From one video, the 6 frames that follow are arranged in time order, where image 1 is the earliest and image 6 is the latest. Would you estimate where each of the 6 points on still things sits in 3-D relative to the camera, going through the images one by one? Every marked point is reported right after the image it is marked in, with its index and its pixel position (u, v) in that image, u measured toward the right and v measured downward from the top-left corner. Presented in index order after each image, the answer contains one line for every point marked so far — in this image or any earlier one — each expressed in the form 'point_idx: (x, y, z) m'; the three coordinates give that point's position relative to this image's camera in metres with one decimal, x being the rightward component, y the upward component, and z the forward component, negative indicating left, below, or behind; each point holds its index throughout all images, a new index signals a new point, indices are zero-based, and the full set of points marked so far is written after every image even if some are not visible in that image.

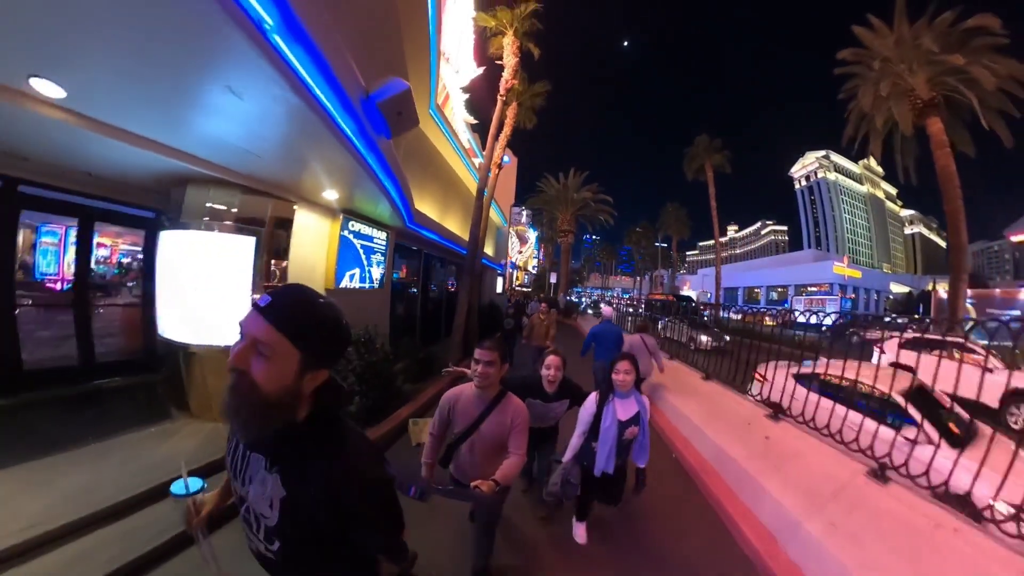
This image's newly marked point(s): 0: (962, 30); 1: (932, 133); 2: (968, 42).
0: (+12.1, +6.9, +13.6) m
1: (+12.1, +4.5, +14.6) m
2: (+12.4, +6.6, +13.7) m
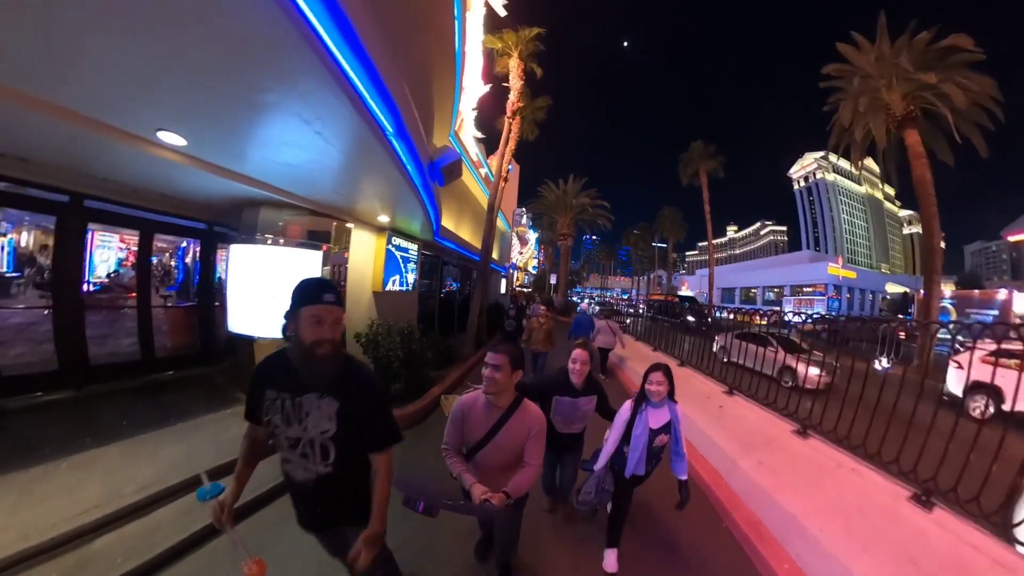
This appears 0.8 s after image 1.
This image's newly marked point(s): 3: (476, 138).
0: (+12.2, +6.8, +14.5) m
1: (+12.2, +4.4, +15.5) m
2: (+12.5, +6.6, +14.6) m
3: (-1.2, +5.1, +17.4) m
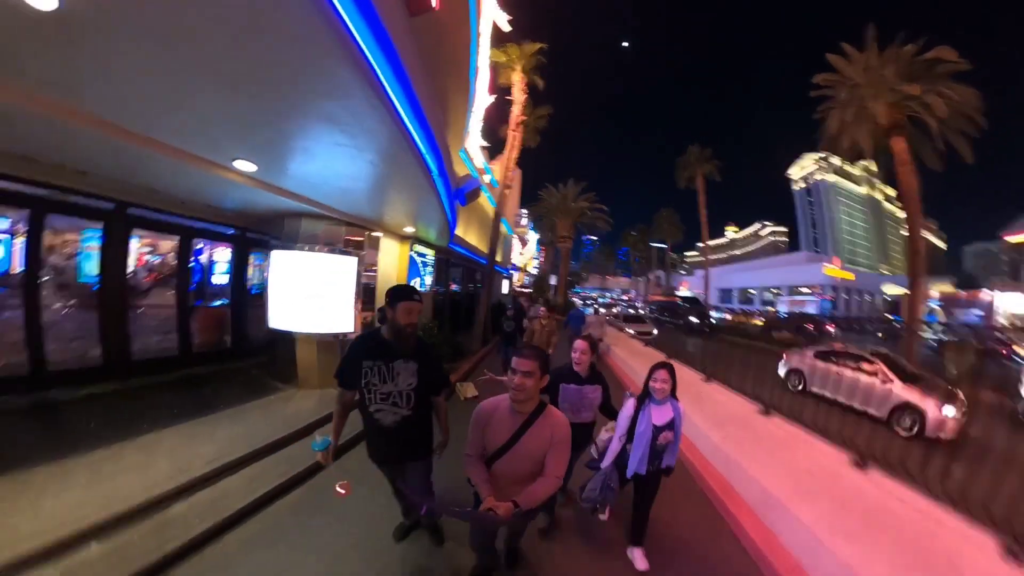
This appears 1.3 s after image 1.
0: (+12.3, +6.8, +15.1) m
1: (+12.3, +4.4, +16.1) m
2: (+12.6, +6.6, +15.2) m
3: (-1.1, +5.1, +18.0) m
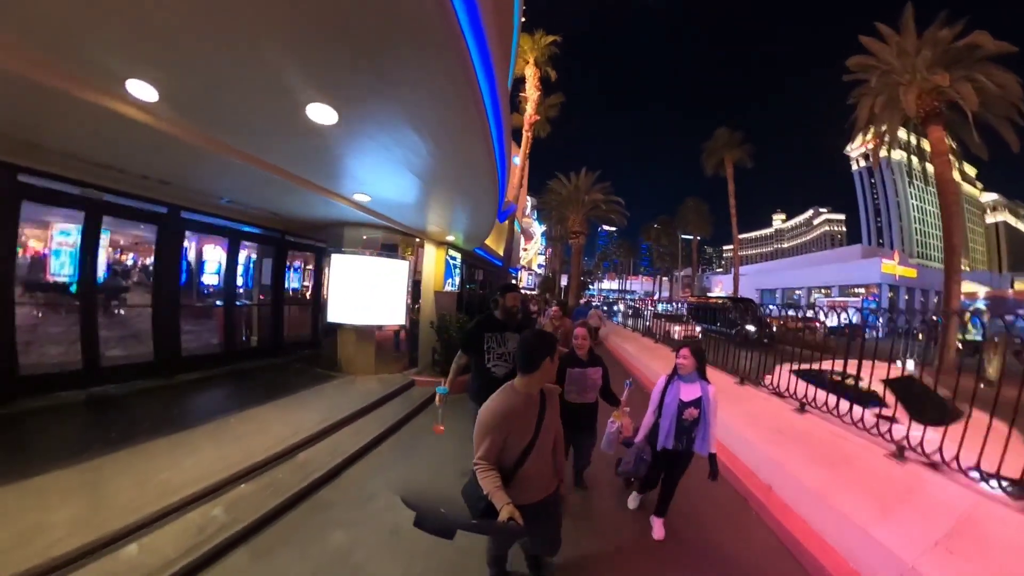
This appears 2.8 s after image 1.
0: (+13.0, +7.1, +14.6) m
1: (+13.1, +4.7, +15.7) m
2: (+13.3, +6.9, +14.7) m
3: (-0.2, +5.4, +18.2) m
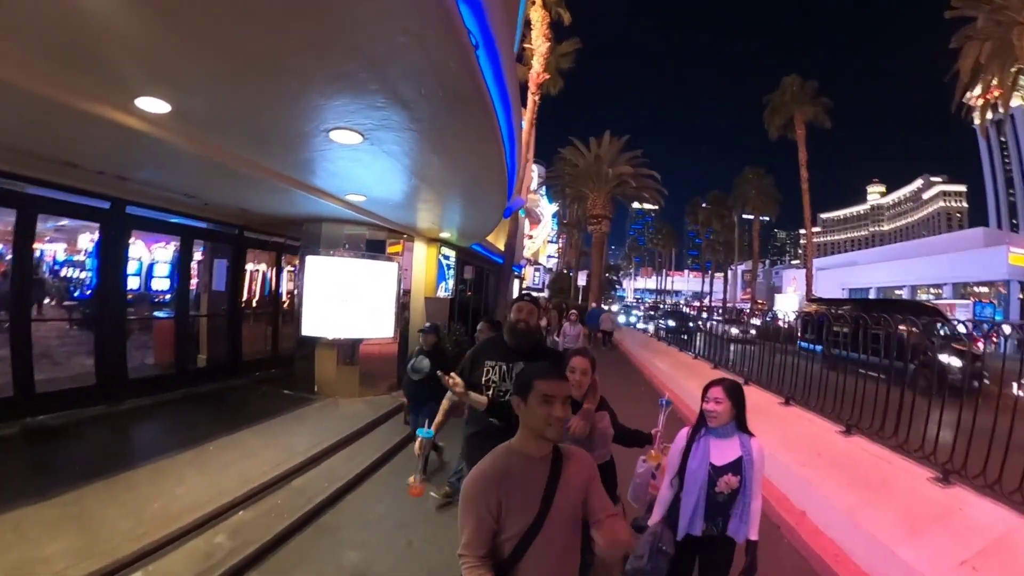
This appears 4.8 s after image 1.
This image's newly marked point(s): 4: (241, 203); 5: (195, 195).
0: (+13.9, +7.6, +11.9) m
1: (+14.0, +5.3, +13.2) m
2: (+14.2, +7.3, +12.0) m
3: (+1.0, +6.3, +16.8) m
4: (-3.6, +1.2, +6.8) m
5: (-4.0, +1.3, +6.5) m
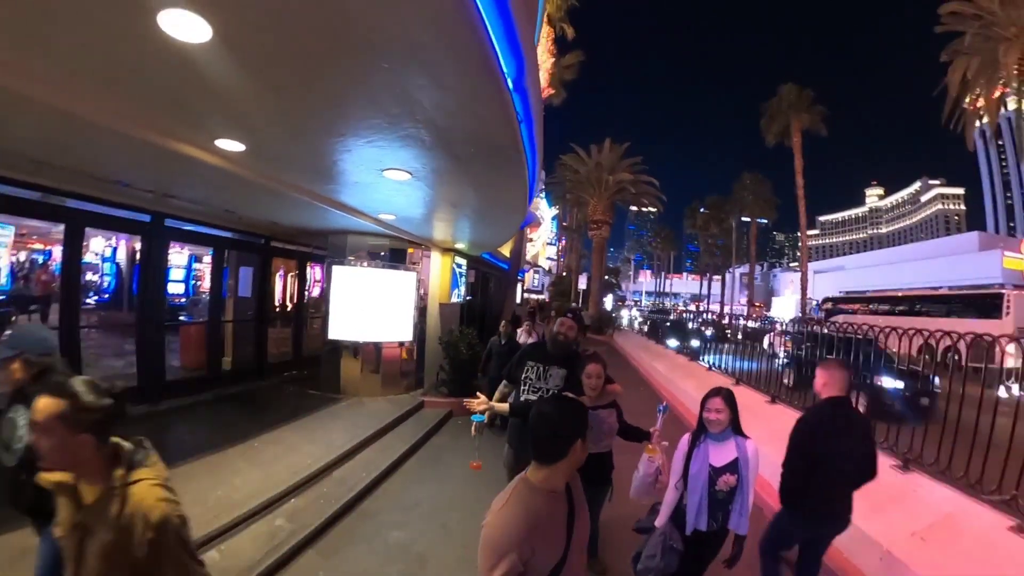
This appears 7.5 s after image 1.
0: (+14.0, +7.4, +12.3) m
1: (+14.1, +5.1, +13.6) m
2: (+14.3, +7.2, +12.4) m
3: (+1.1, +6.2, +17.2) m
4: (-3.5, +1.2, +7.2) m
5: (-3.9, +1.2, +6.8) m
